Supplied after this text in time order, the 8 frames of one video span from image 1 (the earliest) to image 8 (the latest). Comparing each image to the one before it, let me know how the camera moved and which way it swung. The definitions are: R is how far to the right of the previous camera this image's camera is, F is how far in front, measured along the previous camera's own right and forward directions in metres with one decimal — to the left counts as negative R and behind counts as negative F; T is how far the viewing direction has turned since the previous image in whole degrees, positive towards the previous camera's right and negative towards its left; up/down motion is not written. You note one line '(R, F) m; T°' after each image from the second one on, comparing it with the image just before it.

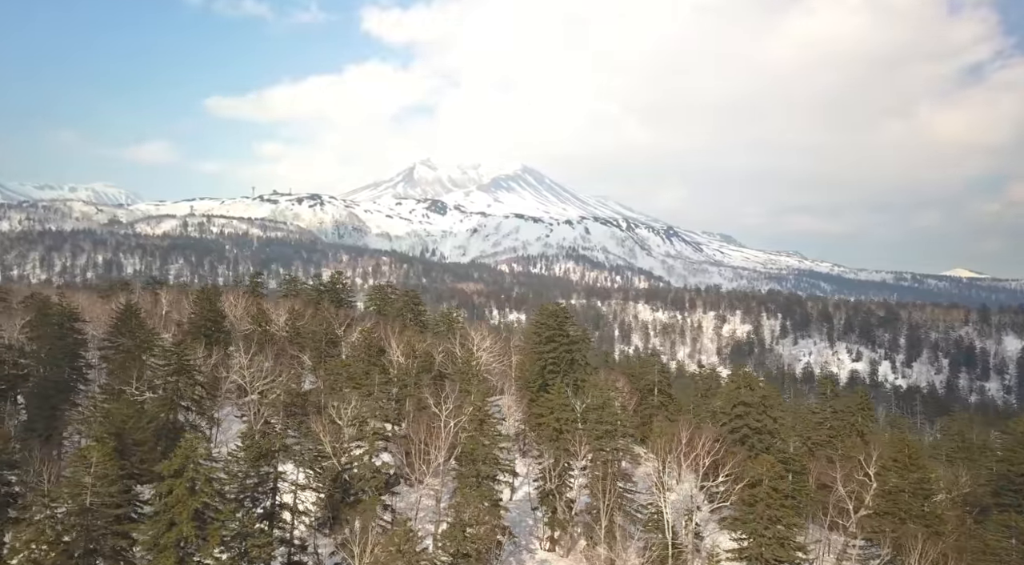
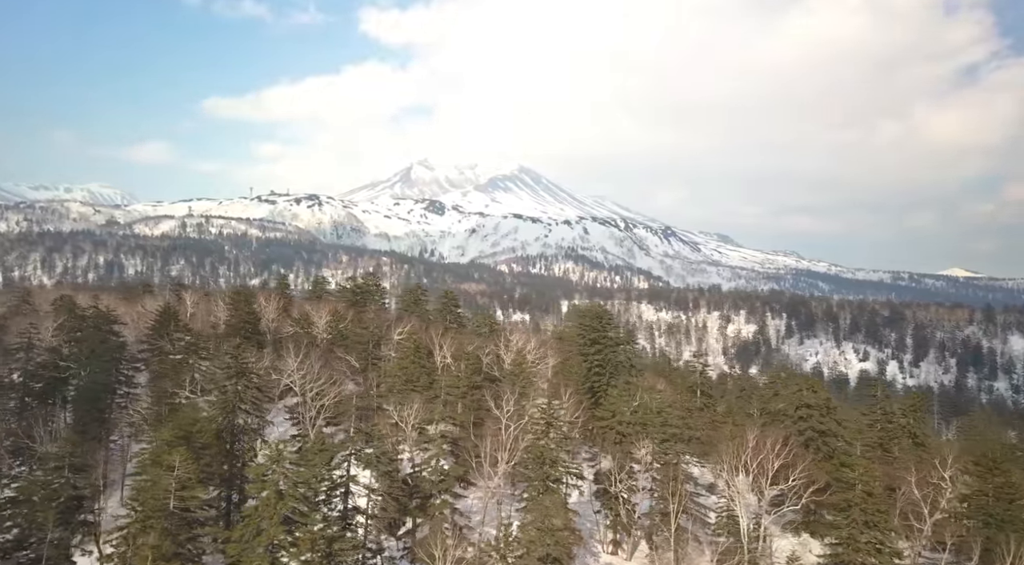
(-3.4, +0.1) m; 0°
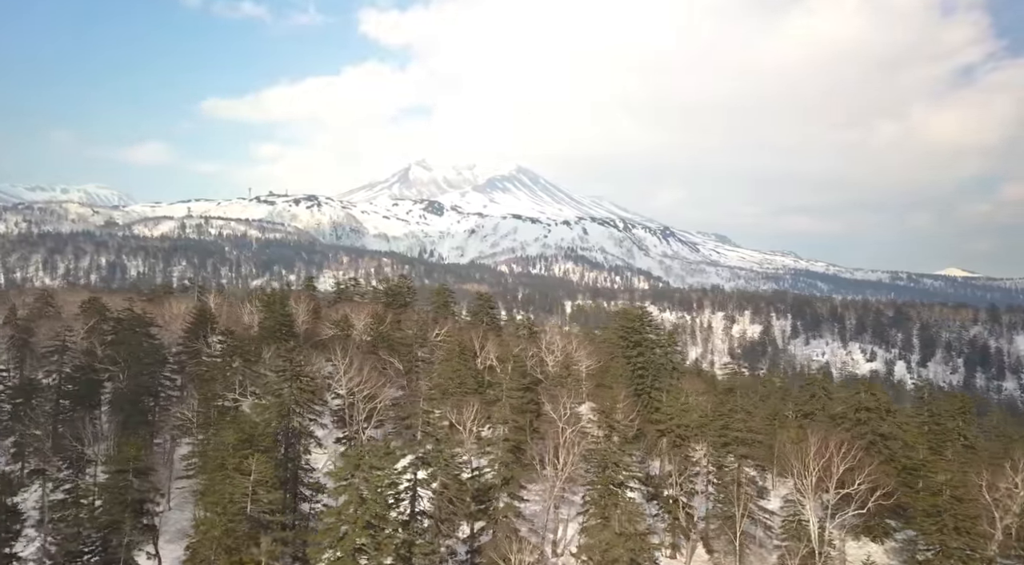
(-3.2, 0.0) m; 0°
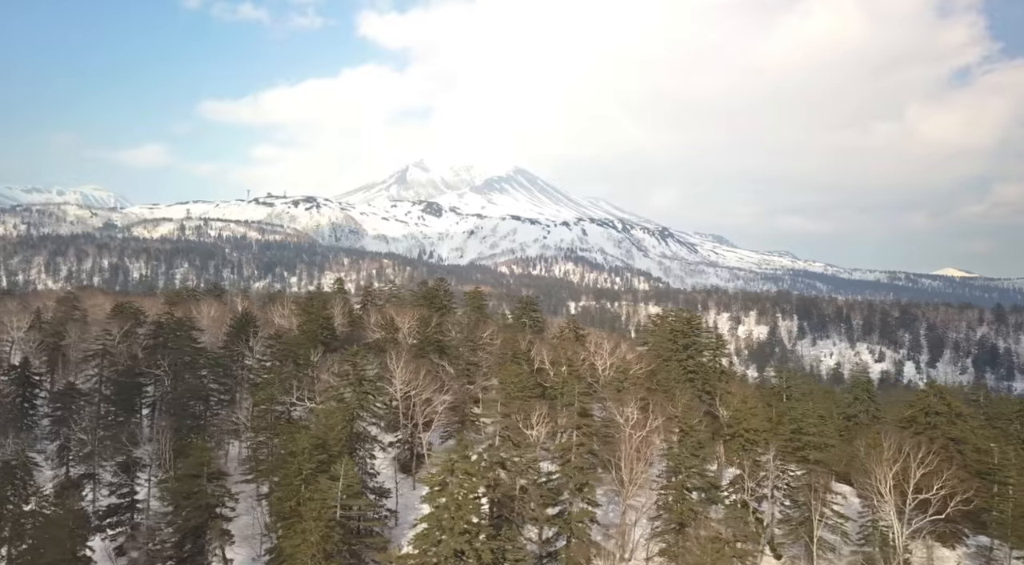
(-3.7, 0.0) m; 0°
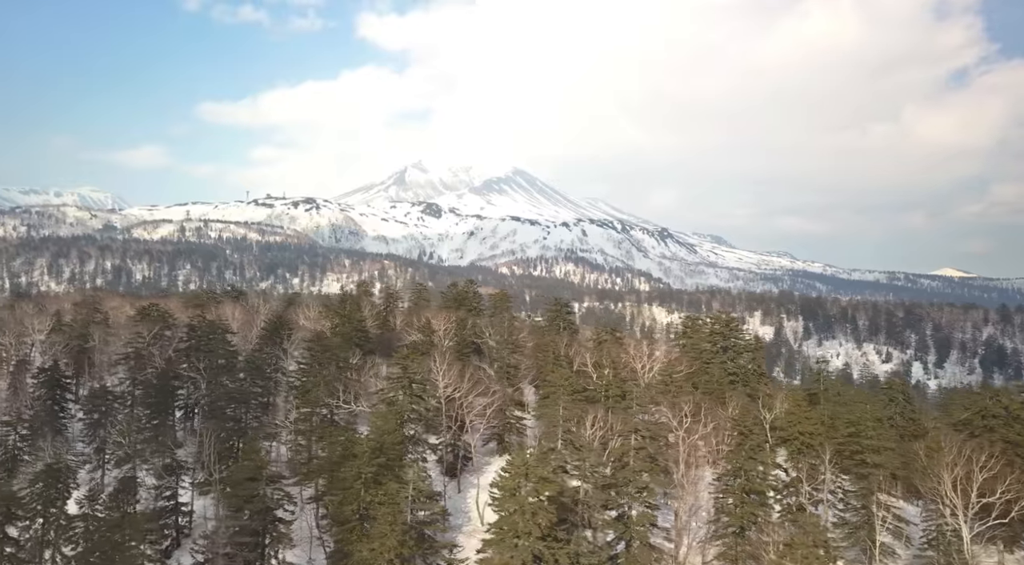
(-3.0, 0.0) m; 0°
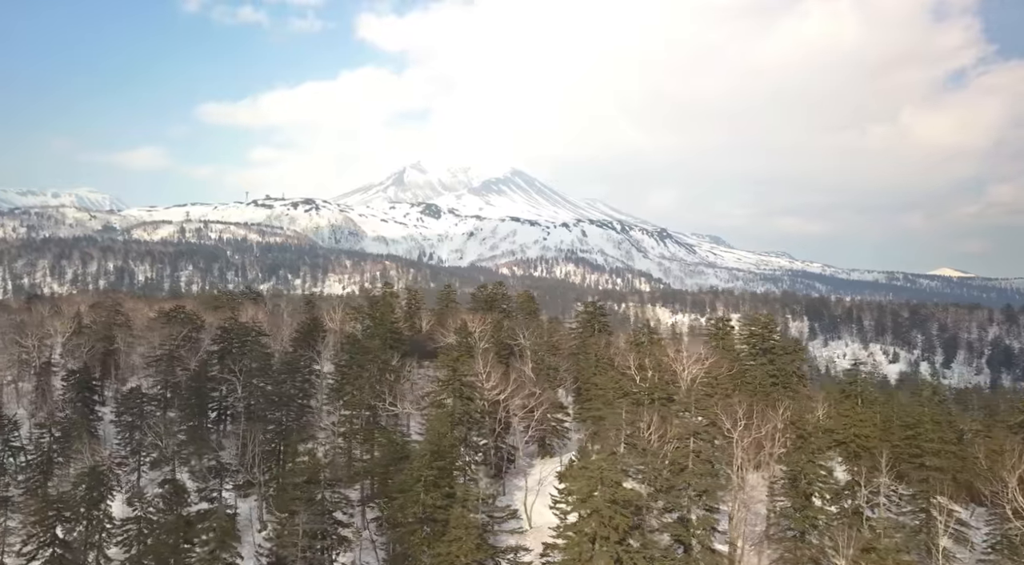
(-3.0, 0.0) m; 0°
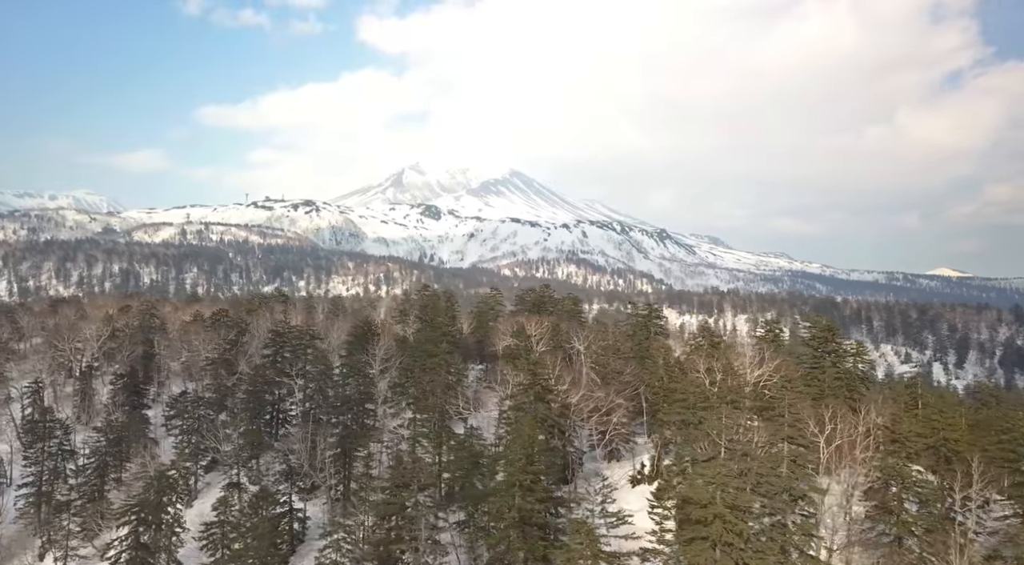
(-4.7, 0.0) m; 0°
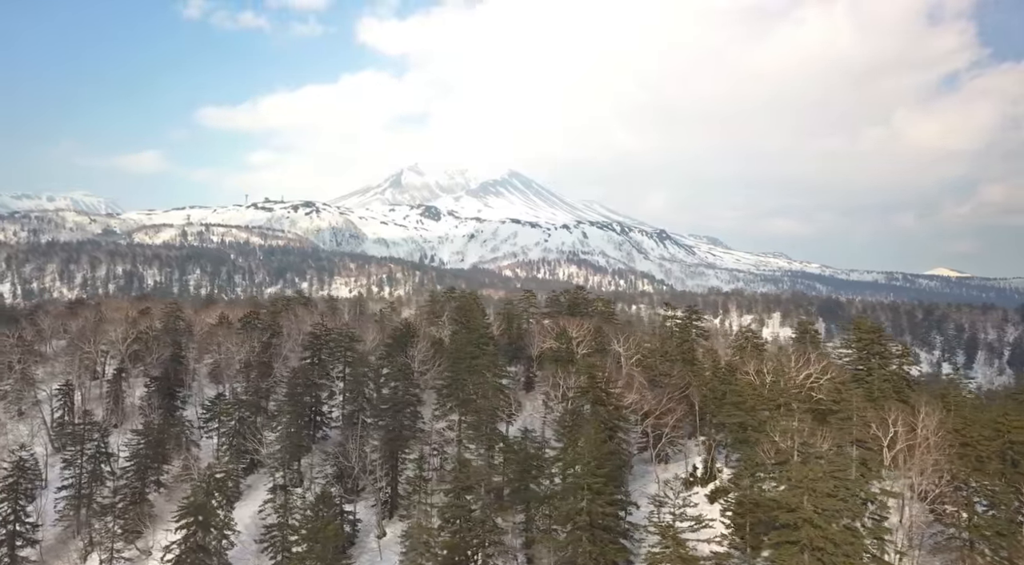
(-3.4, 0.0) m; 0°
